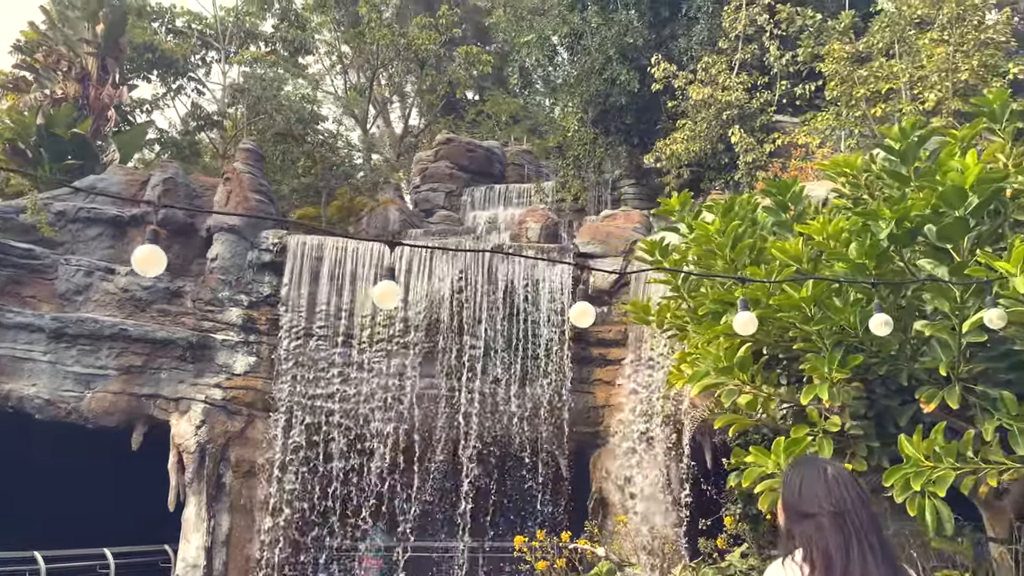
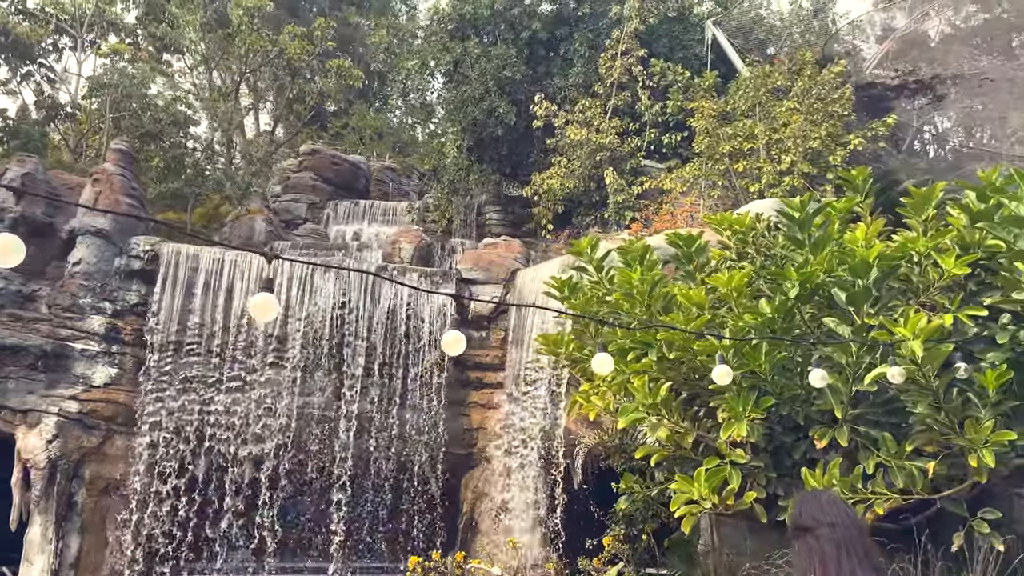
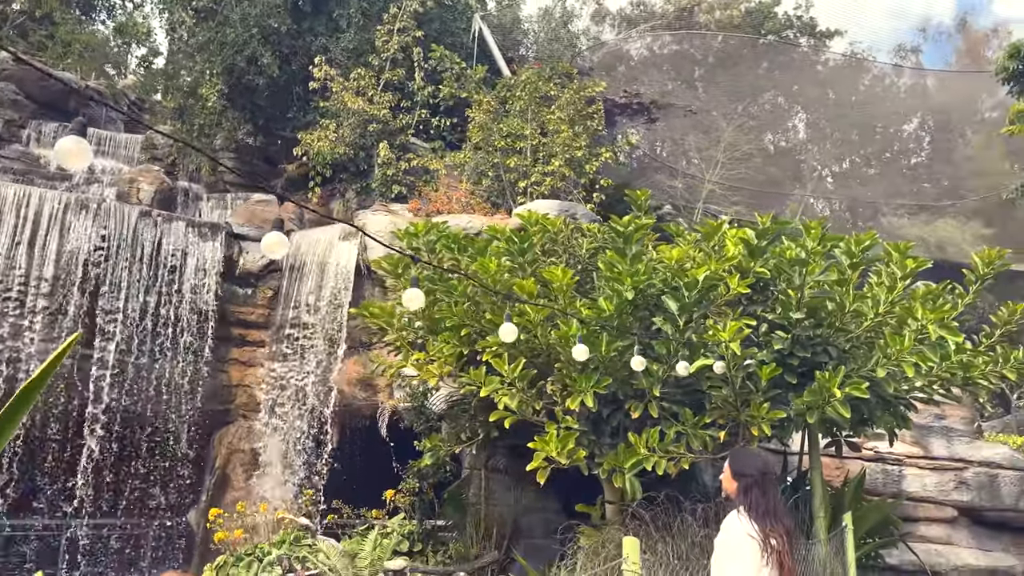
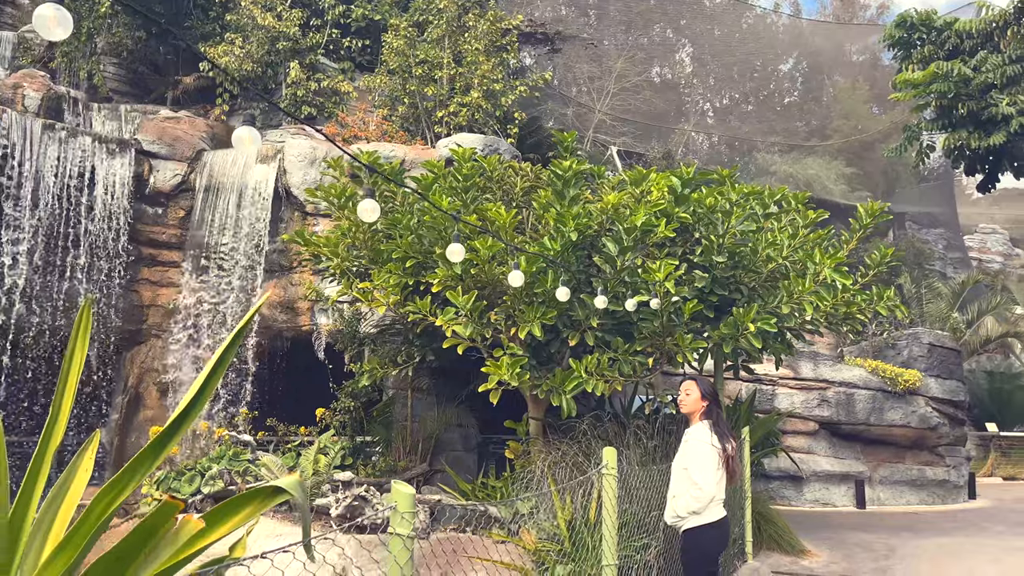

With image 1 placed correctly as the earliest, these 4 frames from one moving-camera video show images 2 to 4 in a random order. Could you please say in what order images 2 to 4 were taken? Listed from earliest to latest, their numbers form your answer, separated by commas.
2, 3, 4
